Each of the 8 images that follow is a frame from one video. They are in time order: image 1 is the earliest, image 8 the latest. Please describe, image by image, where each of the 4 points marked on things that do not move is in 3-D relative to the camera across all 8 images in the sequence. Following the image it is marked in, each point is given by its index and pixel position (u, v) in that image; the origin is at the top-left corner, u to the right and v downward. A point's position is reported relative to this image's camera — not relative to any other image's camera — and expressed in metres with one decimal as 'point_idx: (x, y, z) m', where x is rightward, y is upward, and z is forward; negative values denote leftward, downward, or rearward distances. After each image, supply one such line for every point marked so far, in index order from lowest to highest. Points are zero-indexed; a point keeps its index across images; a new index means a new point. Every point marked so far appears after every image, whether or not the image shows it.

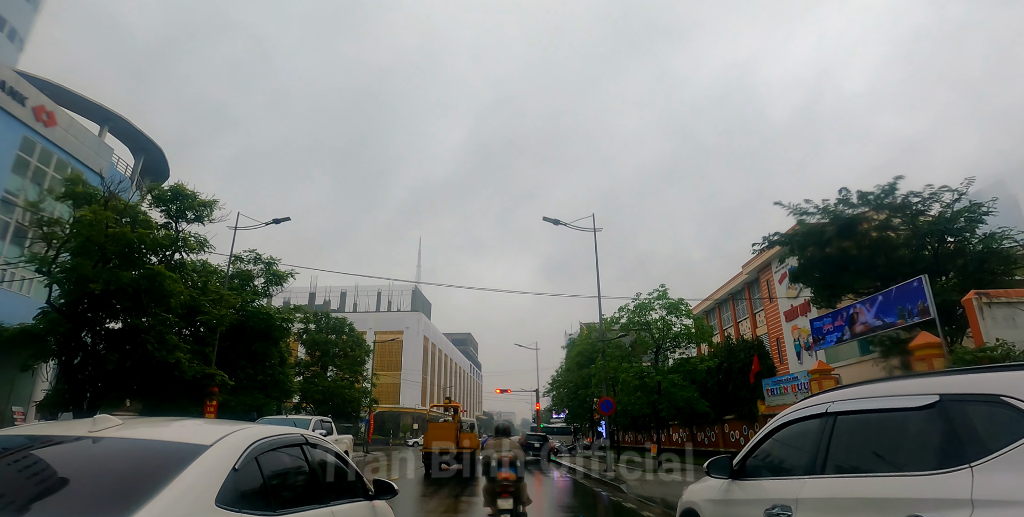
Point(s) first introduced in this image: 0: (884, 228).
0: (+12.7, +1.1, +18.7) m
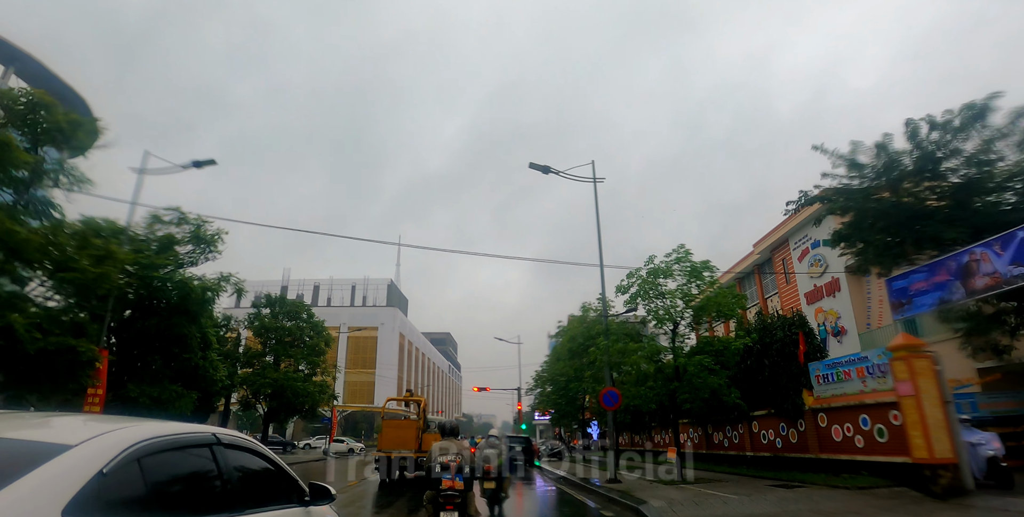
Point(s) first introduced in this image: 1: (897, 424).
0: (+12.2, +2.4, +14.6) m
1: (+8.3, -3.6, +11.8) m
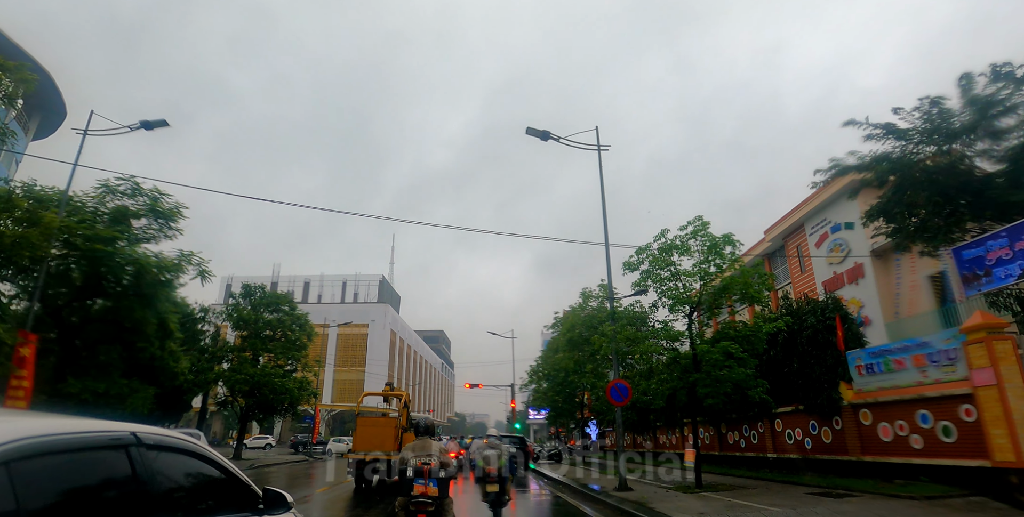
0: (+12.0, +3.1, +12.6) m
1: (+8.1, -2.9, +9.8) m
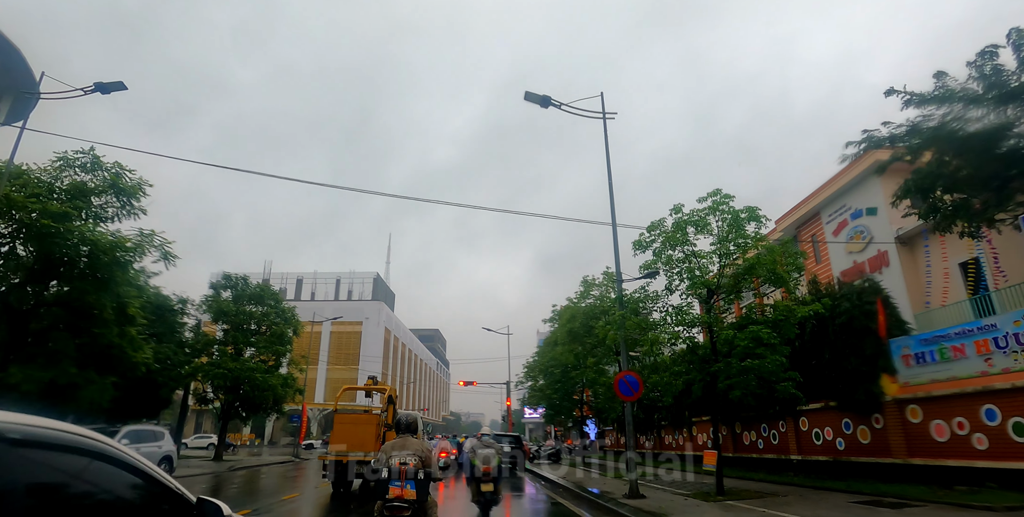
0: (+12.0, +3.6, +11.0) m
1: (+8.1, -2.4, +8.2) m
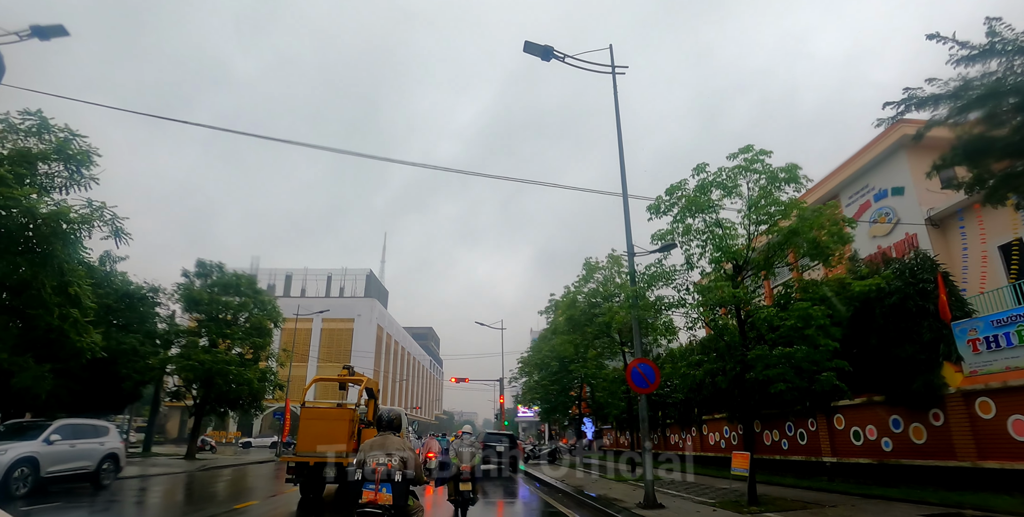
0: (+11.9, +4.1, +9.3) m
1: (+8.0, -1.8, +6.5) m
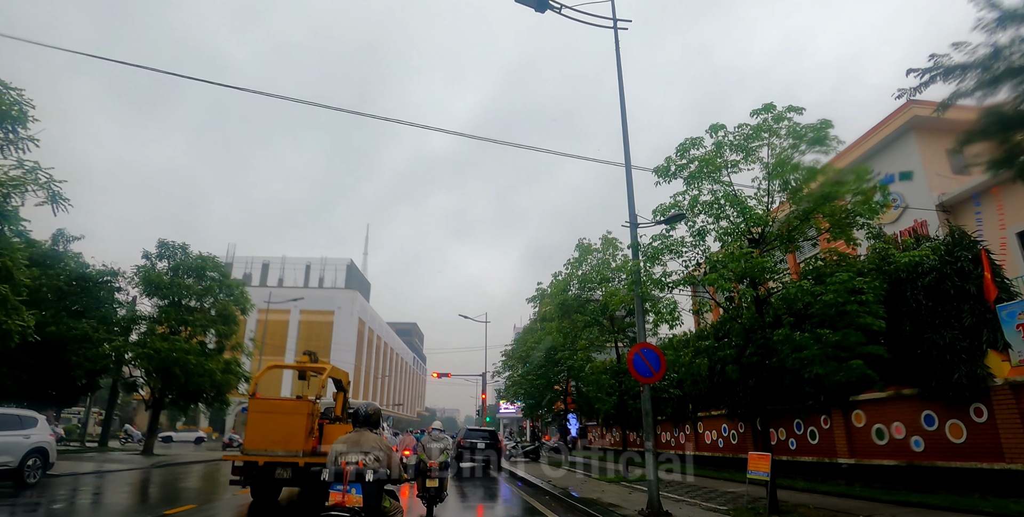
0: (+11.8, +4.5, +8.2) m
1: (+7.9, -1.4, +5.2) m
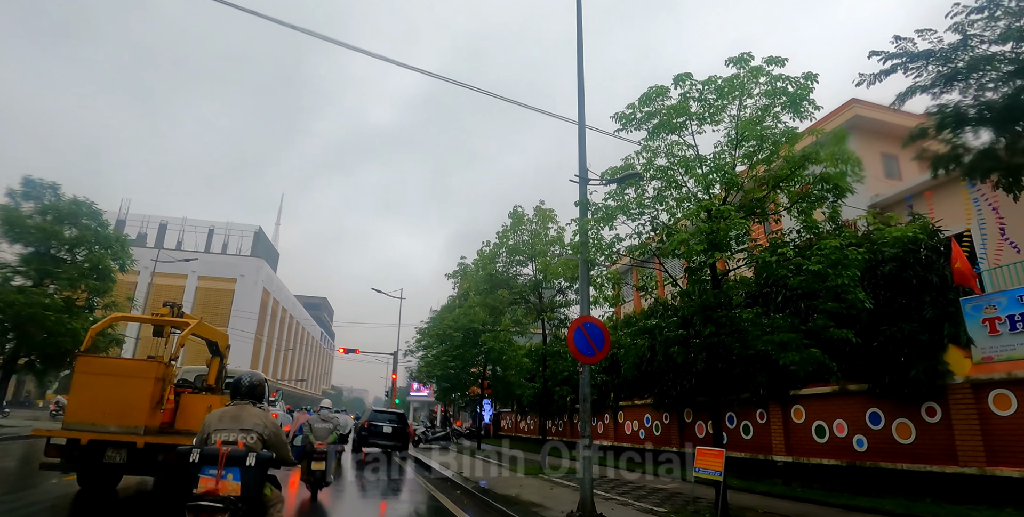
0: (+11.1, +4.3, +8.0) m
1: (+7.2, -1.3, +4.7) m
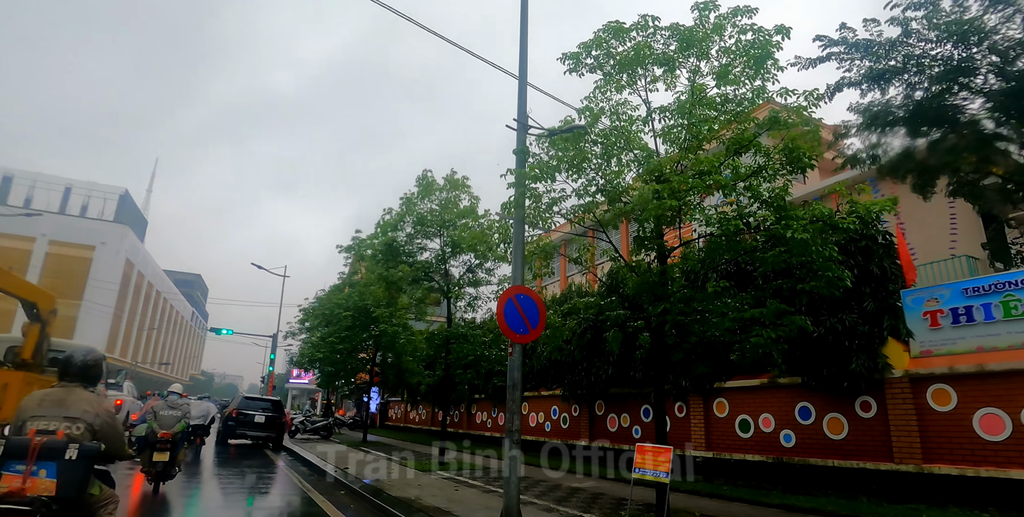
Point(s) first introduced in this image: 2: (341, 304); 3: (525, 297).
0: (+10.3, +4.1, +8.5) m
1: (+6.7, -1.3, +4.5) m
2: (-6.0, -1.6, +19.7) m
3: (+0.1, -0.5, +6.5) m
